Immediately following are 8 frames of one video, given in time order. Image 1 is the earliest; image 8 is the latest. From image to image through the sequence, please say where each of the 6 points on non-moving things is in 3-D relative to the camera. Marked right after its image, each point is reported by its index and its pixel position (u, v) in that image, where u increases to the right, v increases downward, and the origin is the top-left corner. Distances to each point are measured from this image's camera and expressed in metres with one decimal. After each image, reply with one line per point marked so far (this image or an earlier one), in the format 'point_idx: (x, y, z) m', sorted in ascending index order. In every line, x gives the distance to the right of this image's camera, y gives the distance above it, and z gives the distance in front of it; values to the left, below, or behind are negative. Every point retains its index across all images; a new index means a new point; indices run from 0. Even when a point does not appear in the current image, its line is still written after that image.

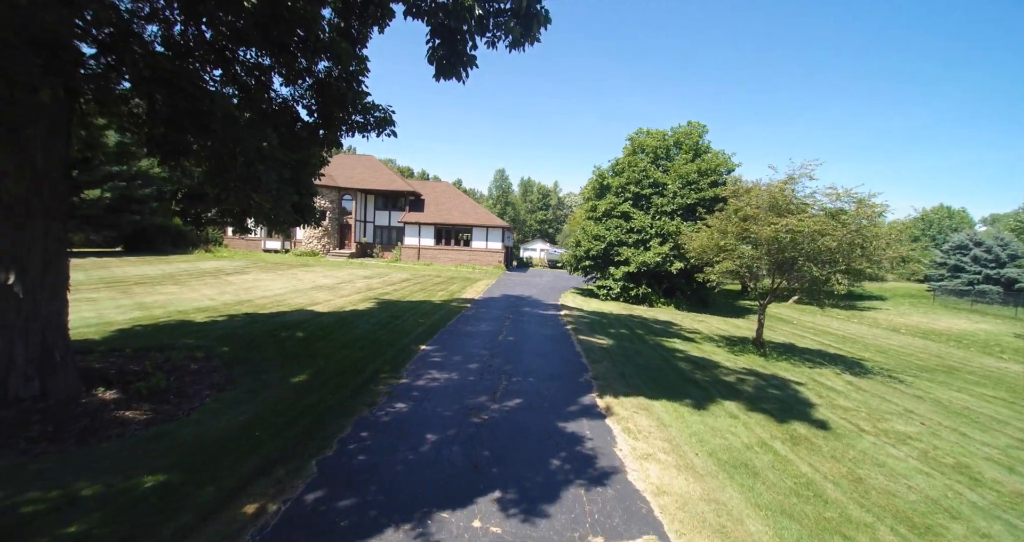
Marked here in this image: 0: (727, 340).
0: (+6.6, -2.2, +13.6) m
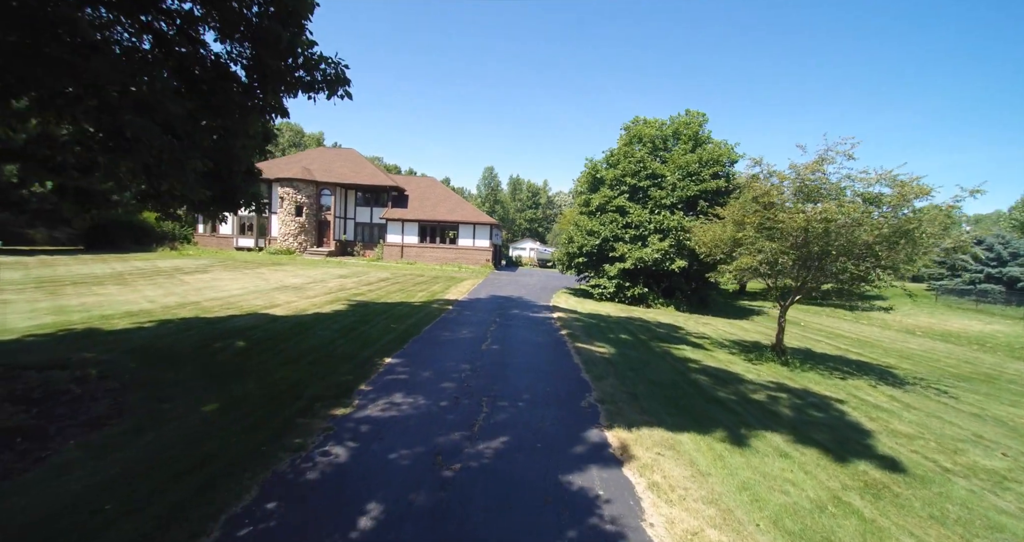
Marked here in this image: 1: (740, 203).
0: (+6.3, -2.1, +12.1) m
1: (+5.4, +1.6, +10.6) m
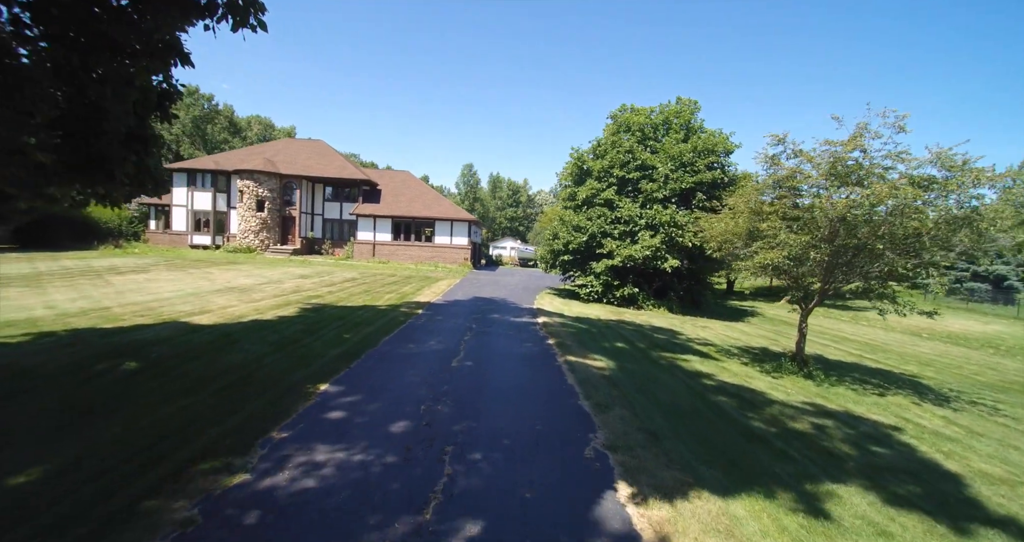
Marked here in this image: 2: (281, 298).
0: (+5.8, -2.0, +10.6) m
1: (+5.0, +1.7, +9.1) m
2: (-7.2, -0.8, +13.7) m
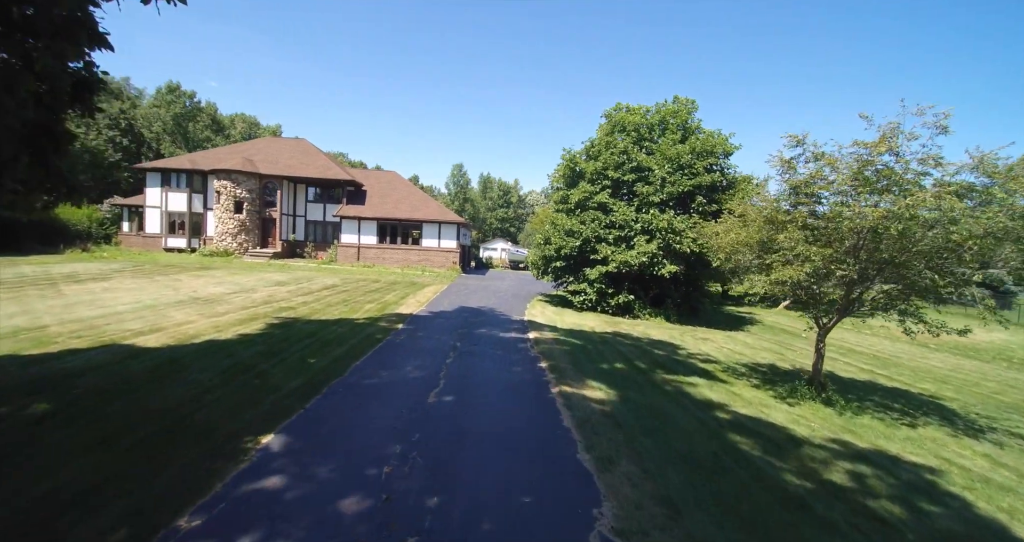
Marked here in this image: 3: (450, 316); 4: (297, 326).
0: (+5.5, -2.3, +9.7) m
1: (+4.8, +1.4, +8.2) m
2: (-7.5, -1.1, +12.6) m
3: (-1.9, -1.4, +13.5) m
4: (-5.4, -1.4, +11.0) m
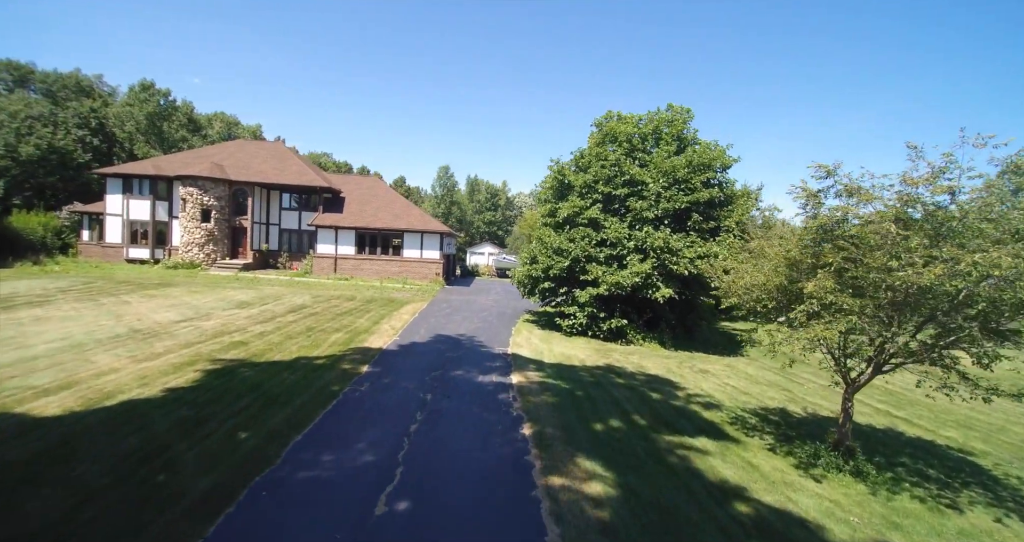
0: (+5.1, -3.1, +8.5) m
1: (+4.4, +0.6, +7.0) m
2: (-8.0, -1.9, +11.1) m
3: (-2.4, -2.2, +12.2) m
4: (-5.8, -2.2, +9.6) m
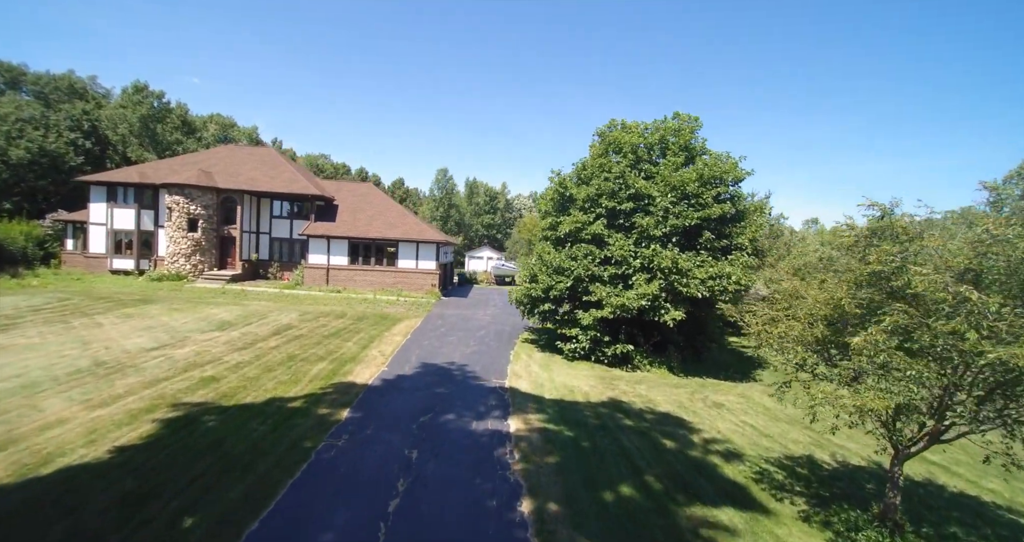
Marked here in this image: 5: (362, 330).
0: (+5.0, -3.8, +7.5) m
1: (+4.3, -0.1, +6.0) m
2: (-8.0, -2.6, +10.0) m
3: (-2.4, -2.9, +11.1) m
4: (-5.9, -2.9, +8.6) m
5: (-5.9, -2.4, +17.6) m
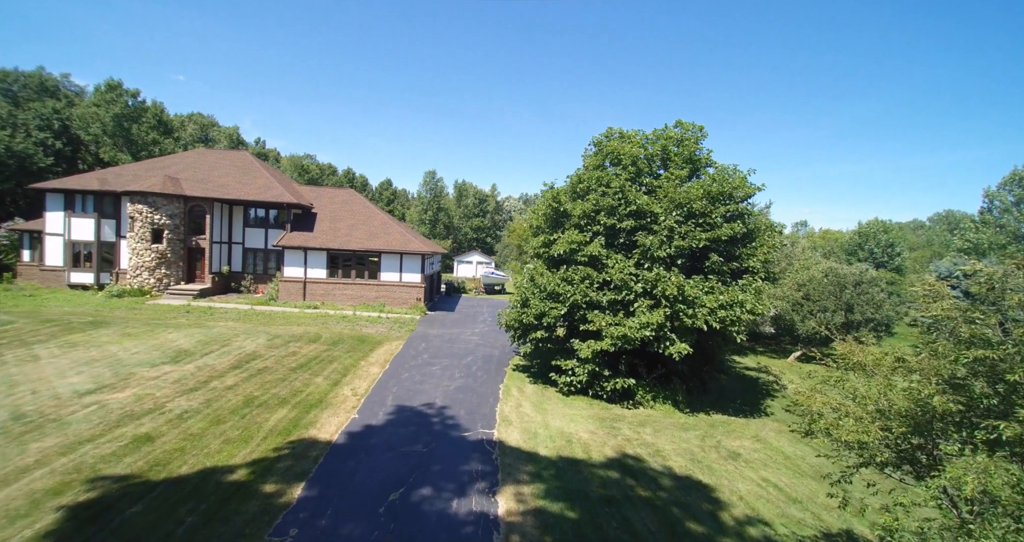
0: (+4.9, -4.6, +6.2) m
1: (+4.2, -0.9, +4.6) m
2: (-8.2, -3.4, +8.4) m
3: (-2.7, -3.7, +9.6) m
4: (-6.0, -3.7, +6.9) m
5: (-6.3, -3.2, +16.0) m
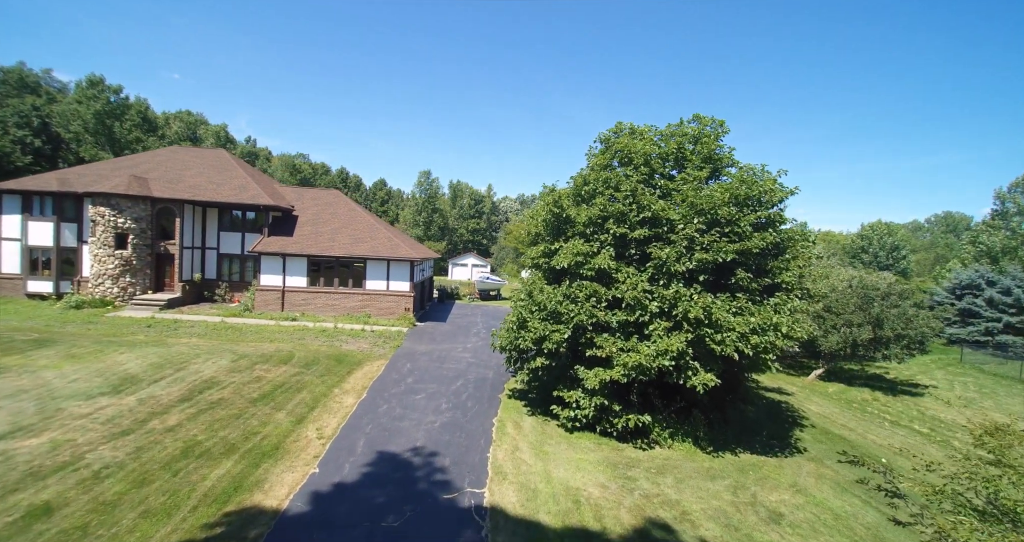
0: (+4.8, -5.0, +4.3) m
1: (+4.2, -1.3, +2.7) m
2: (-8.3, -3.8, +6.4) m
3: (-2.8, -4.1, +7.7) m
4: (-6.1, -4.1, +5.0) m
5: (-6.5, -3.6, +14.1) m
